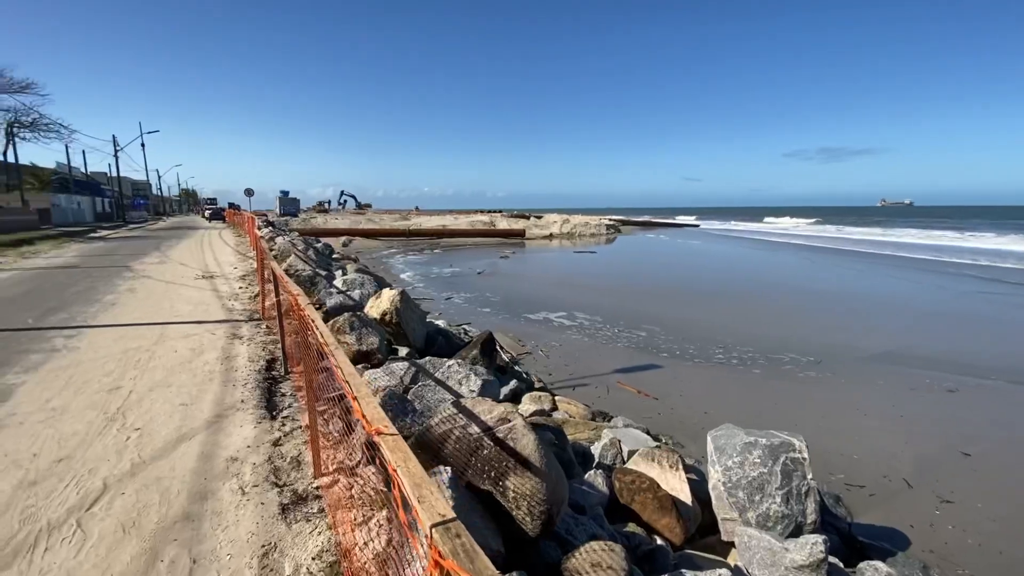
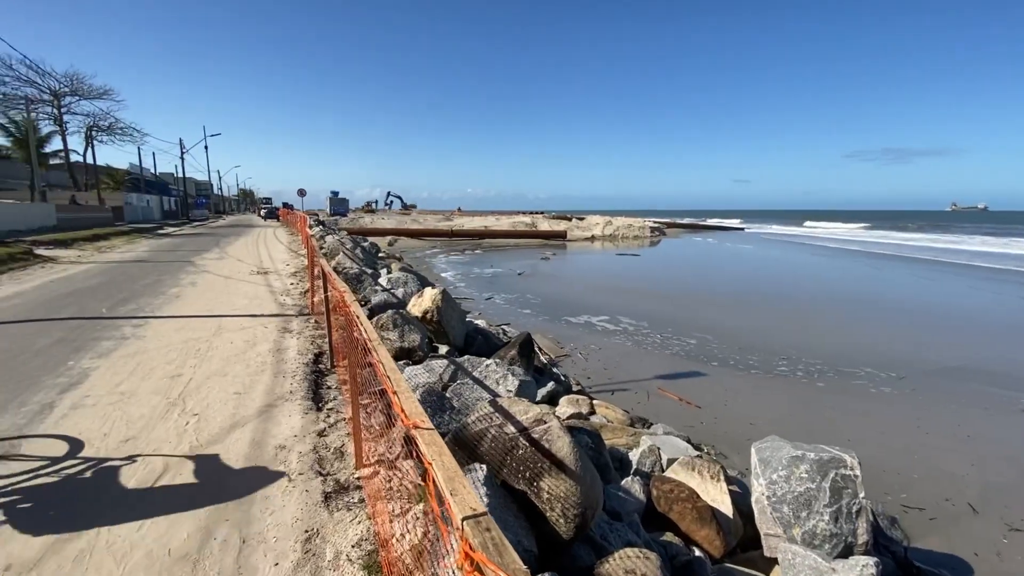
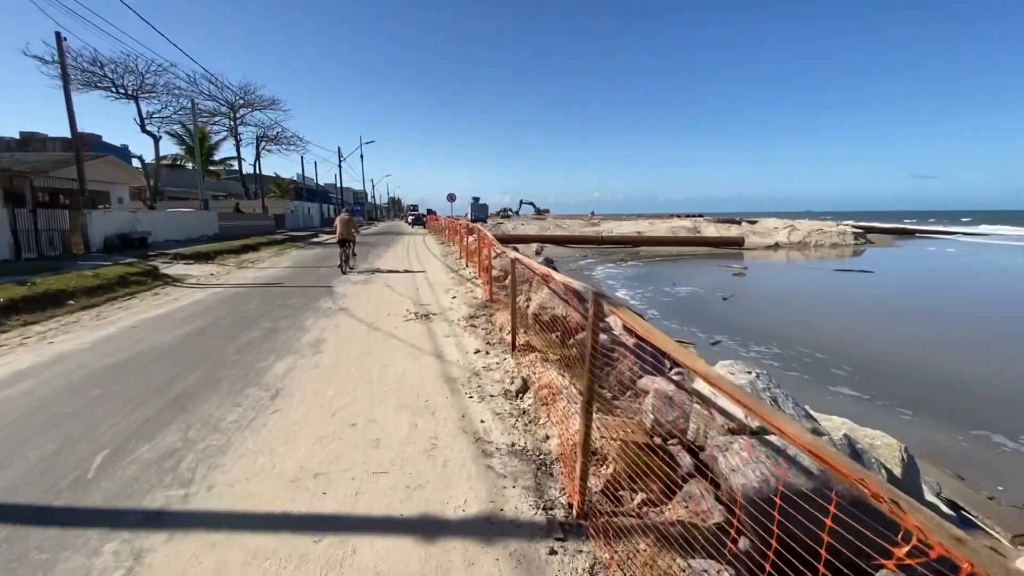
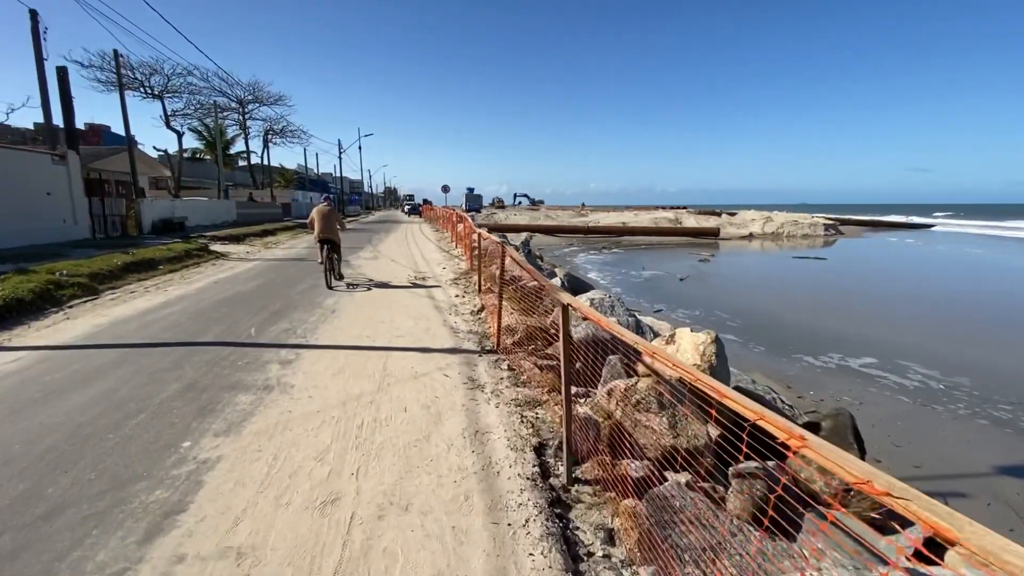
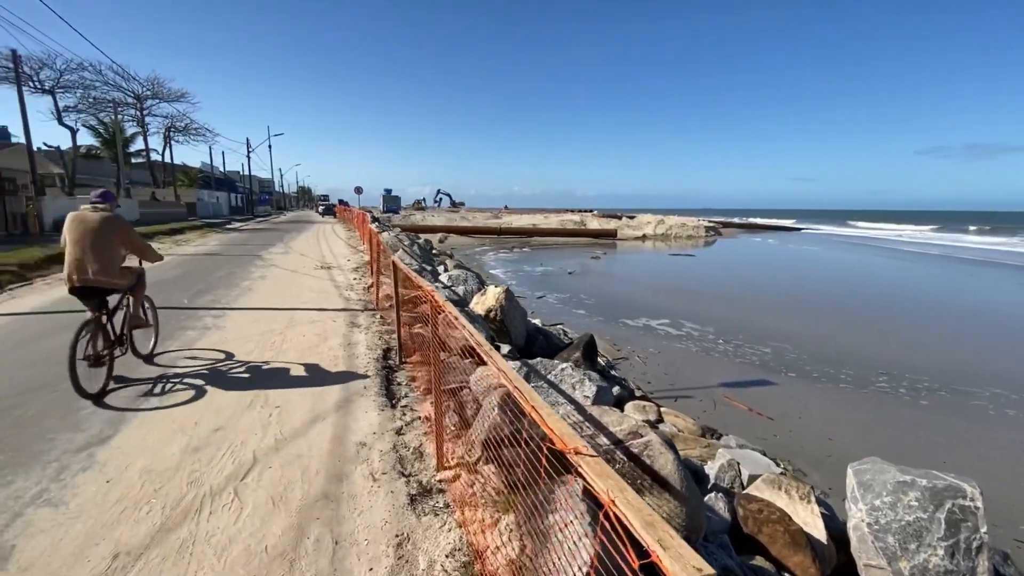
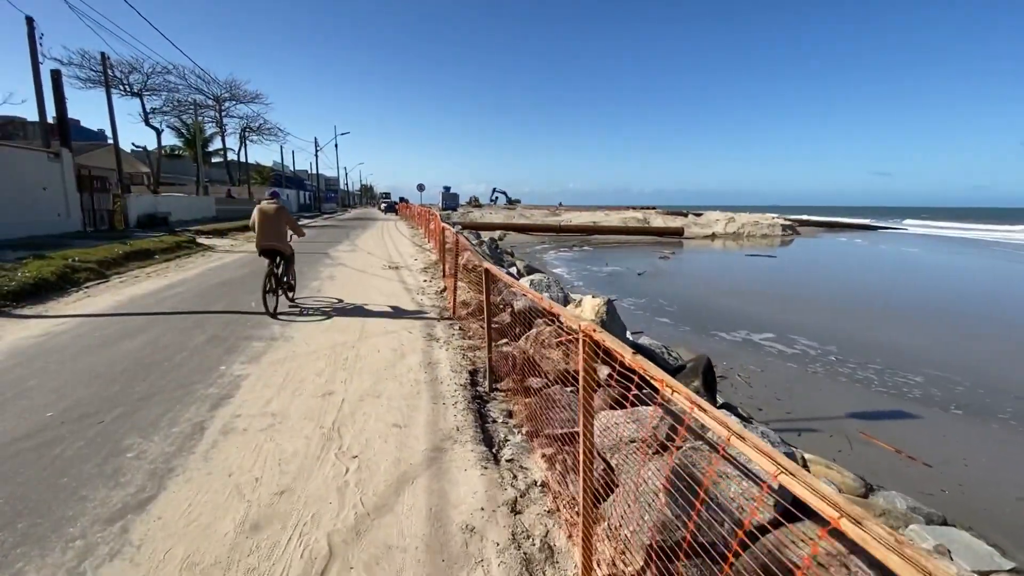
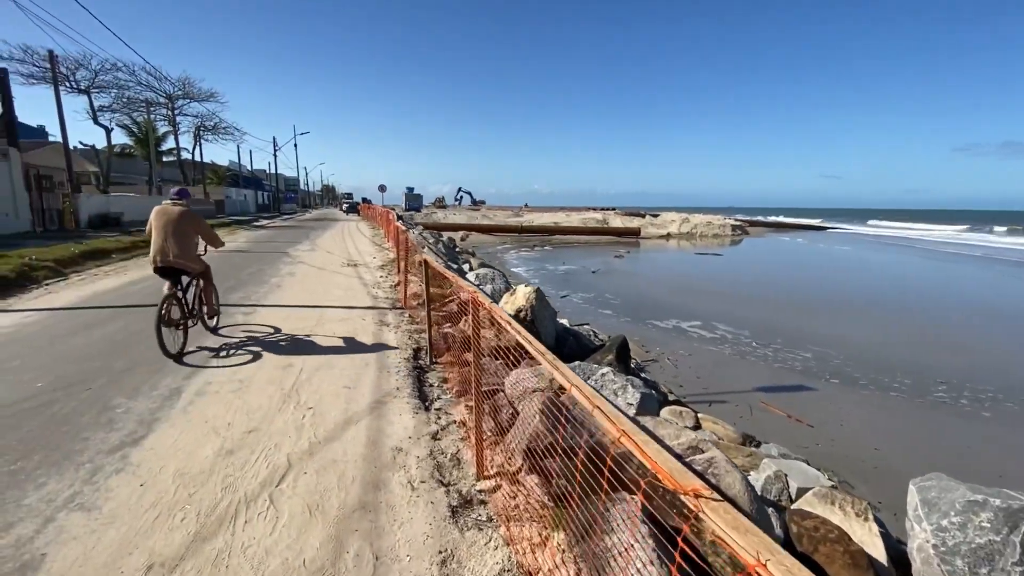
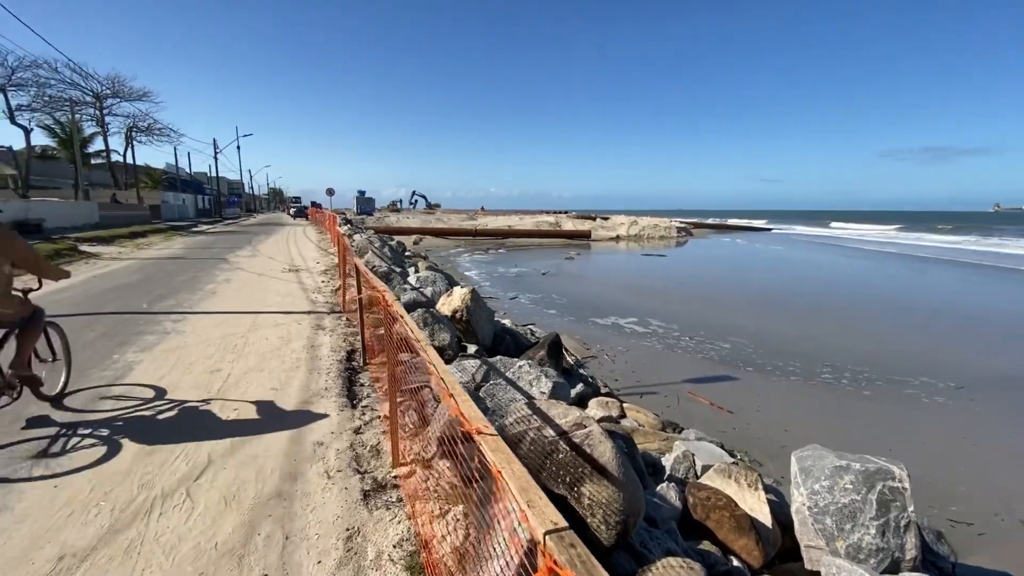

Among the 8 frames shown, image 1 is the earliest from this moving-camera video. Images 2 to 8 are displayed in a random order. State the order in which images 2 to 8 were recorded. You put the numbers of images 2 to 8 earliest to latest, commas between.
2, 8, 5, 7, 6, 4, 3
